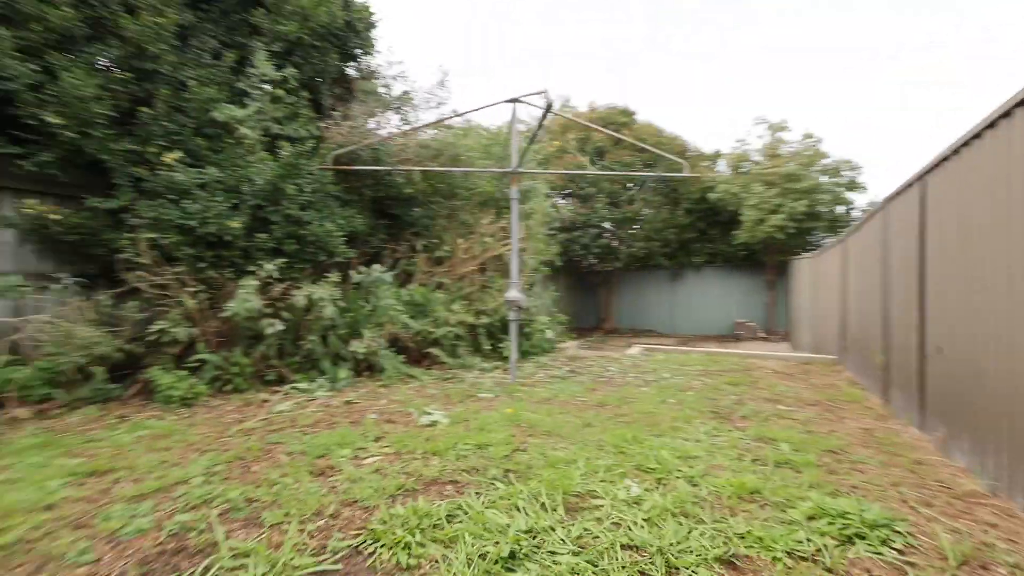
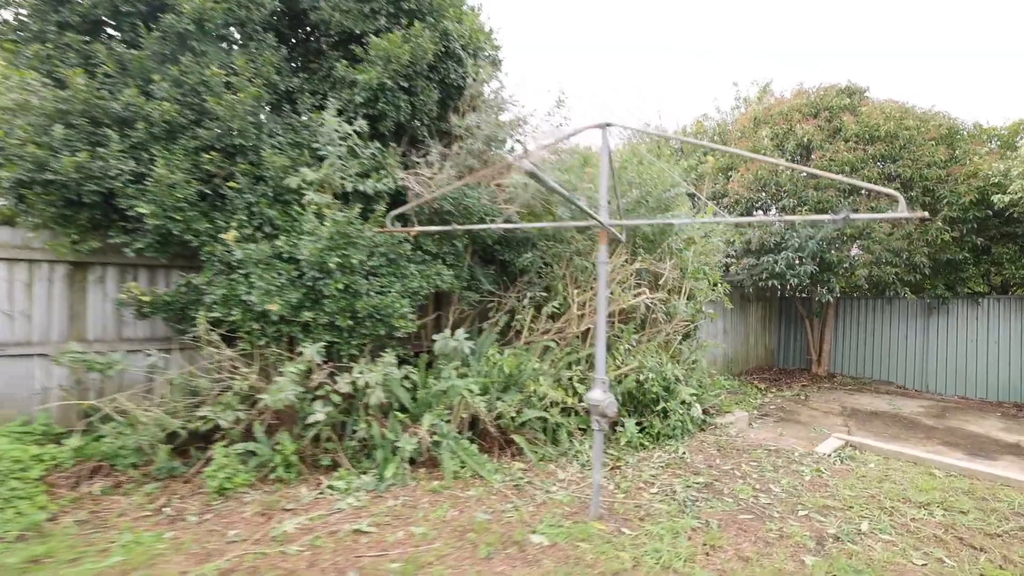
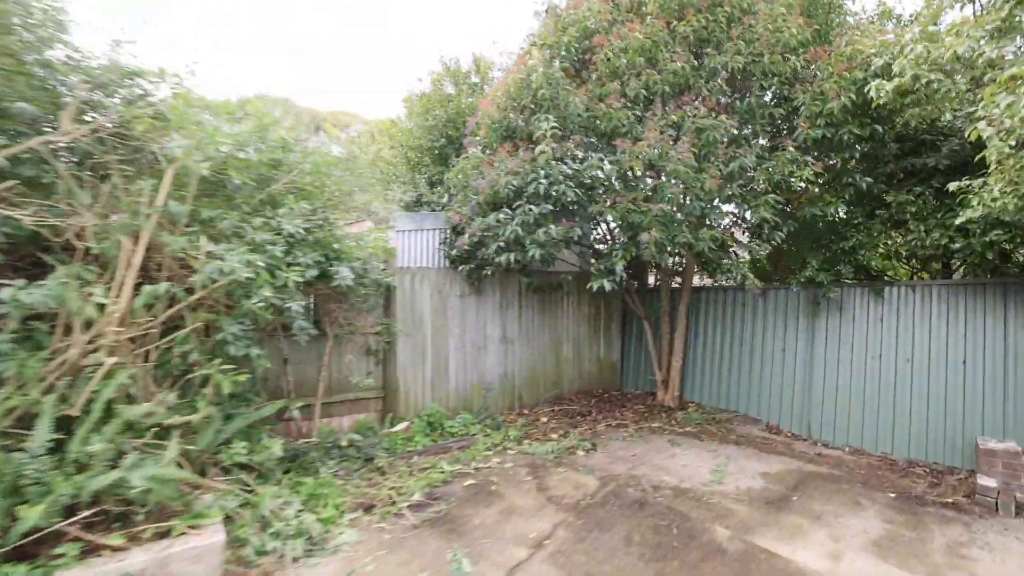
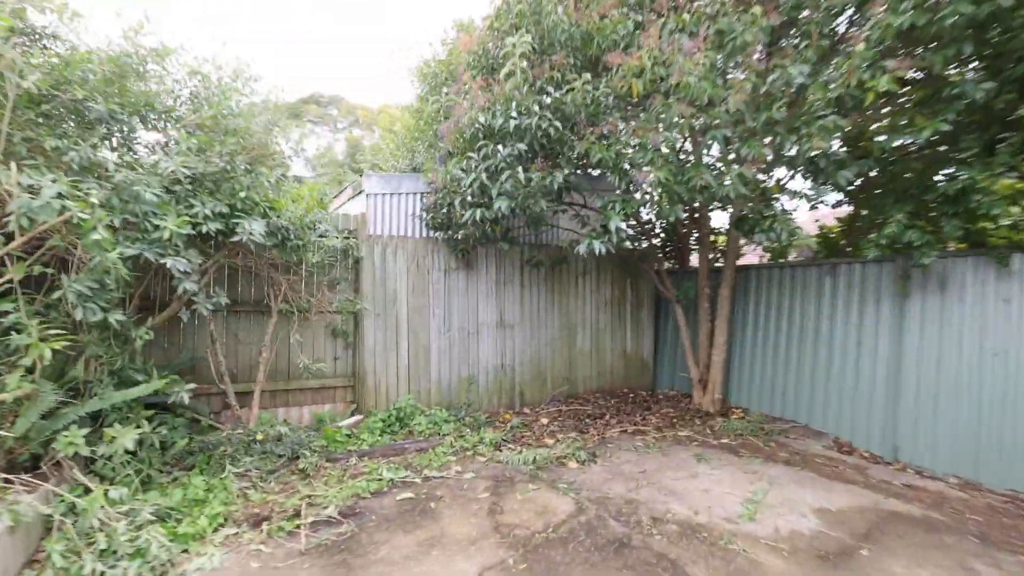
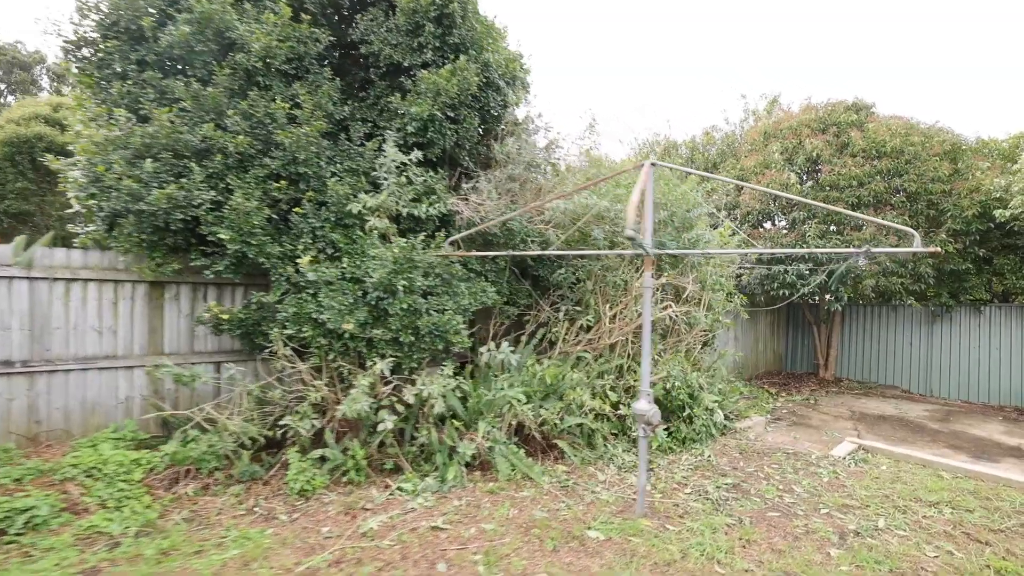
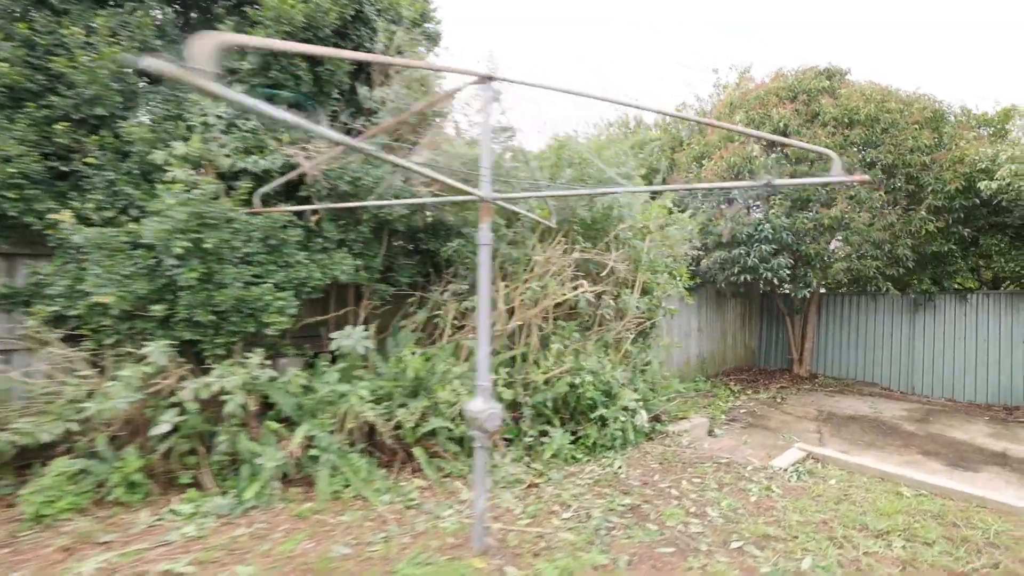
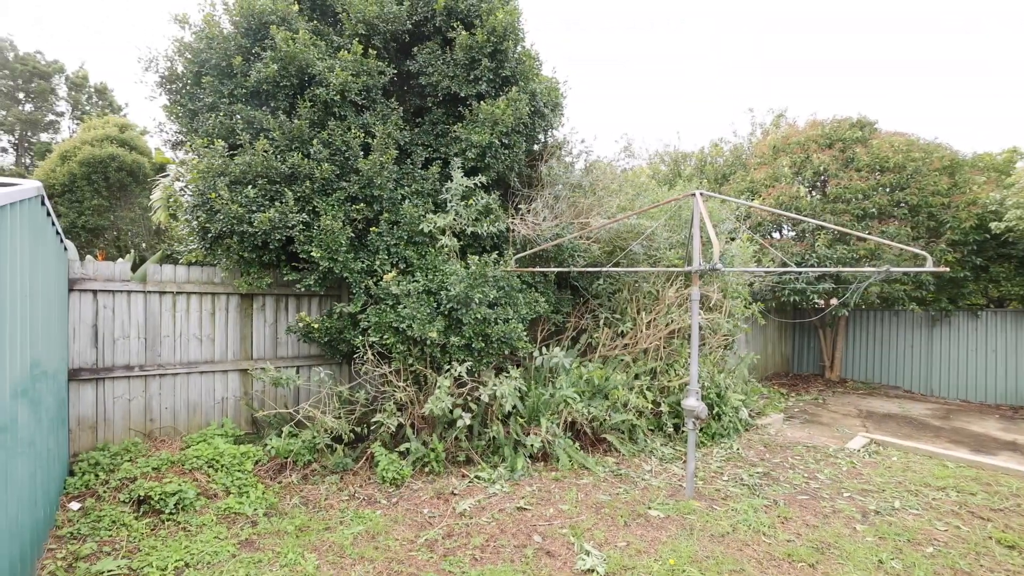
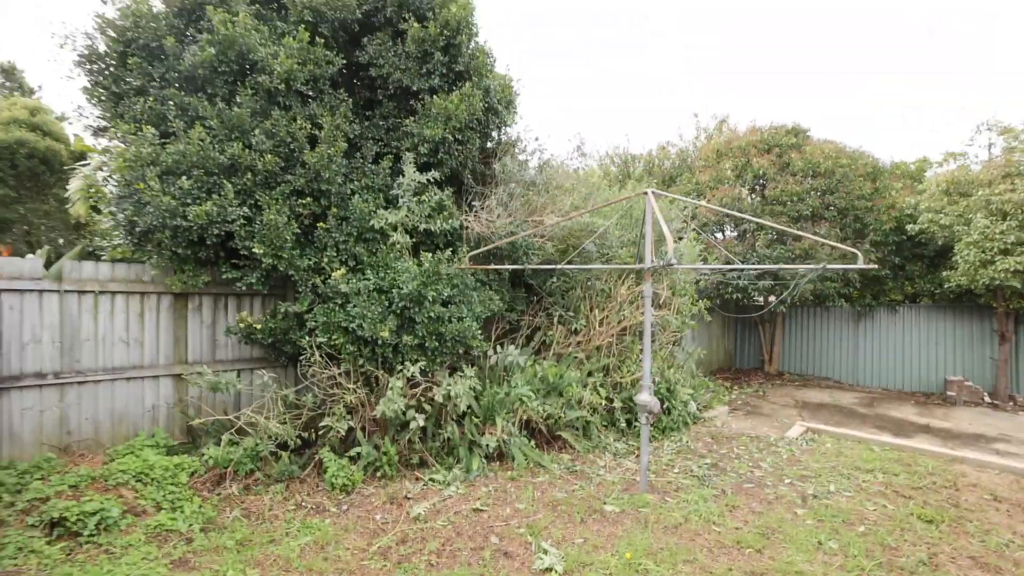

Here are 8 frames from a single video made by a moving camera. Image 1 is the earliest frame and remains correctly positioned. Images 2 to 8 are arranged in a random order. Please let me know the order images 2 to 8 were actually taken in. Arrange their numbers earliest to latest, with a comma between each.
8, 7, 5, 2, 6, 3, 4
